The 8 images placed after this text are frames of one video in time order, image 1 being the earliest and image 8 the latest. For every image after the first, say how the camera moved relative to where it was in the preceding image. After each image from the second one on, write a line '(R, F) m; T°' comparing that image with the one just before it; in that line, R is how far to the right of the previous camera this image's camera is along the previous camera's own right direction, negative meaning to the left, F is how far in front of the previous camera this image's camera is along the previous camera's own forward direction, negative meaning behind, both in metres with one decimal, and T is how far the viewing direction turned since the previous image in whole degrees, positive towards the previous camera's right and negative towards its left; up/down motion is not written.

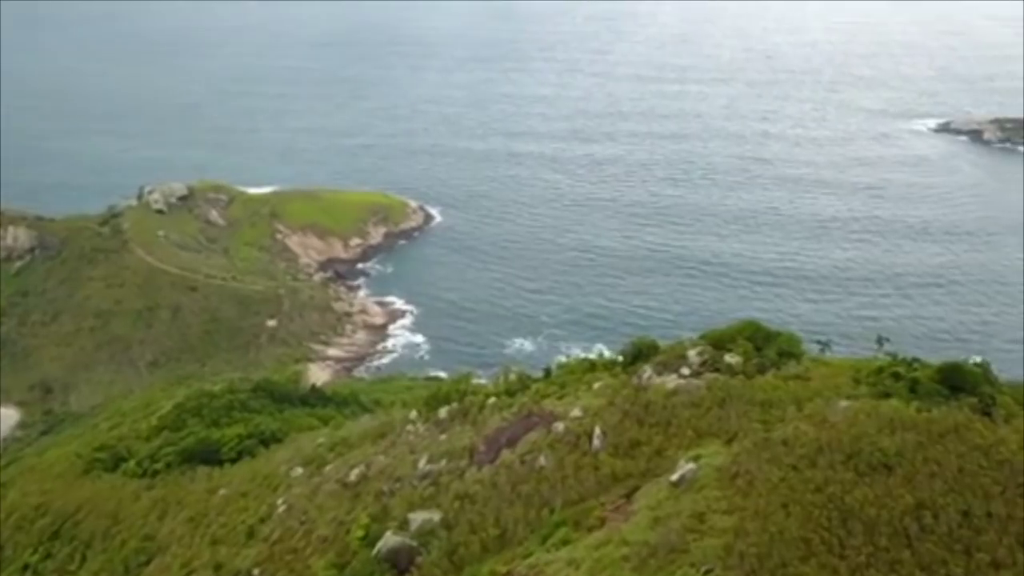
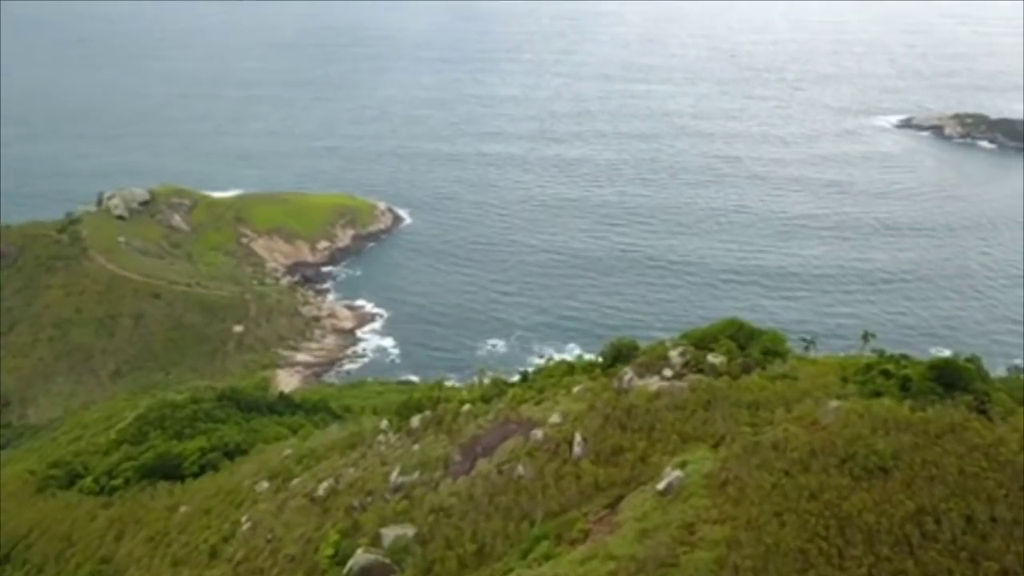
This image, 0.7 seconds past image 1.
(+2.1, +0.6) m; -4°
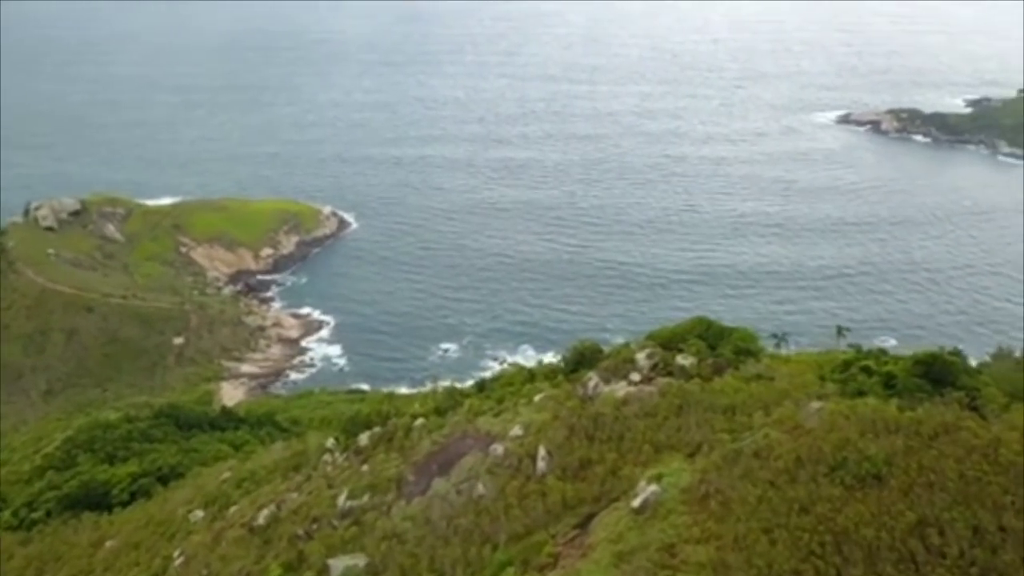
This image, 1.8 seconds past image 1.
(-0.1, +3.8) m; +2°
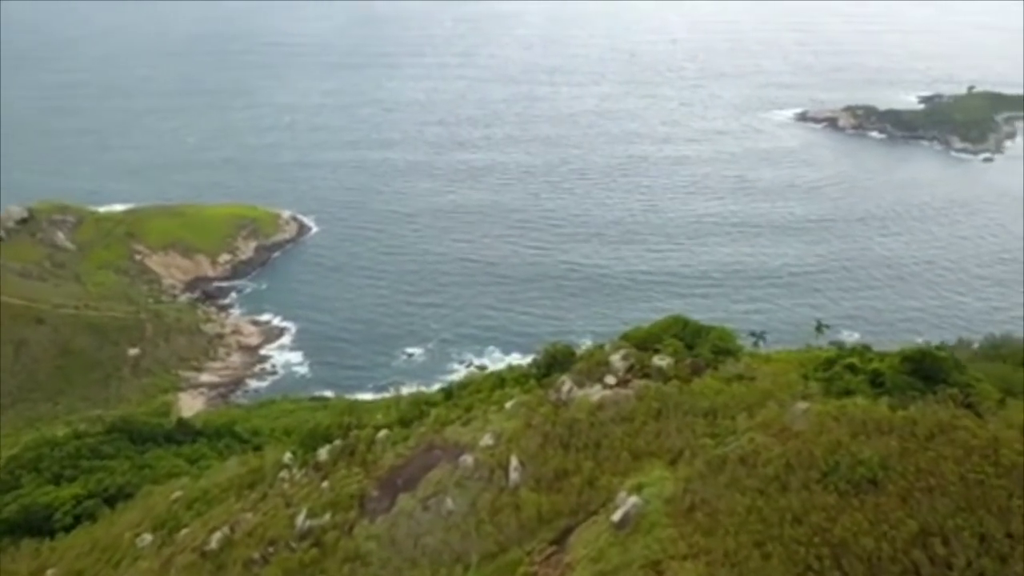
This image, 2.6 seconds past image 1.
(-0.1, +2.6) m; +2°
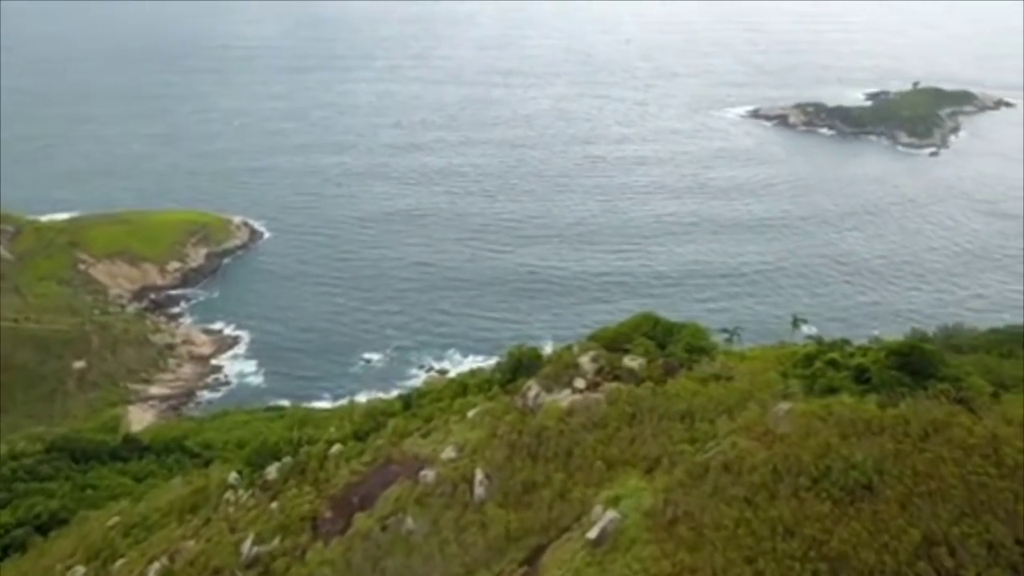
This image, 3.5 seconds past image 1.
(-0.1, +2.9) m; +2°
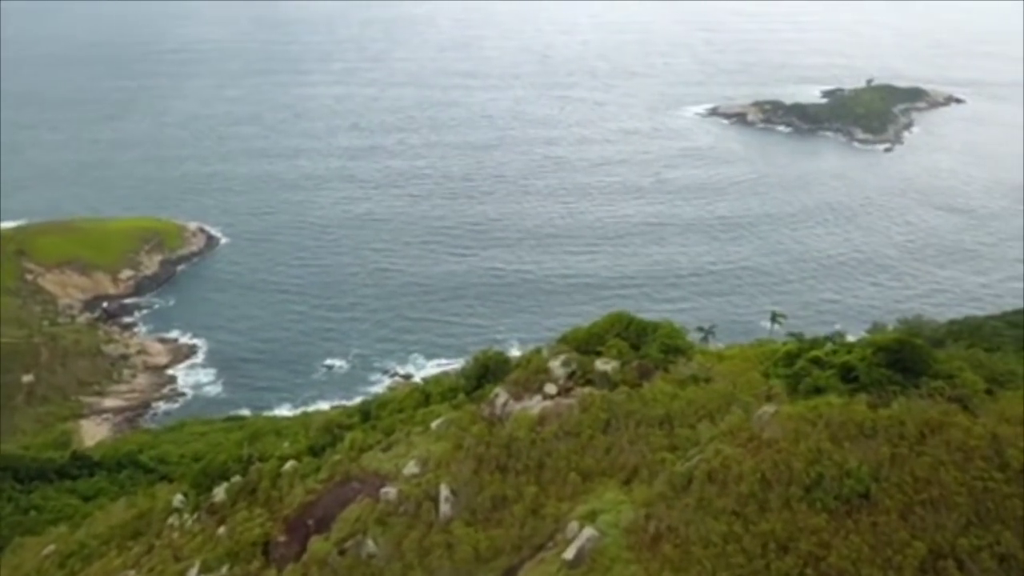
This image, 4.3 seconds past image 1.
(0.0, +2.6) m; +2°
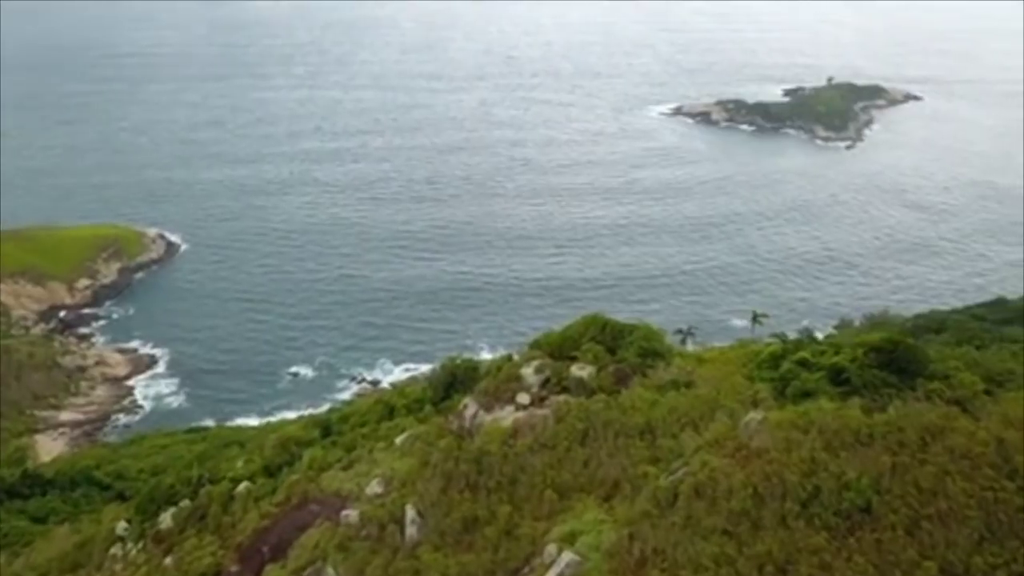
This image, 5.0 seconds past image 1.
(0.0, +2.5) m; +1°
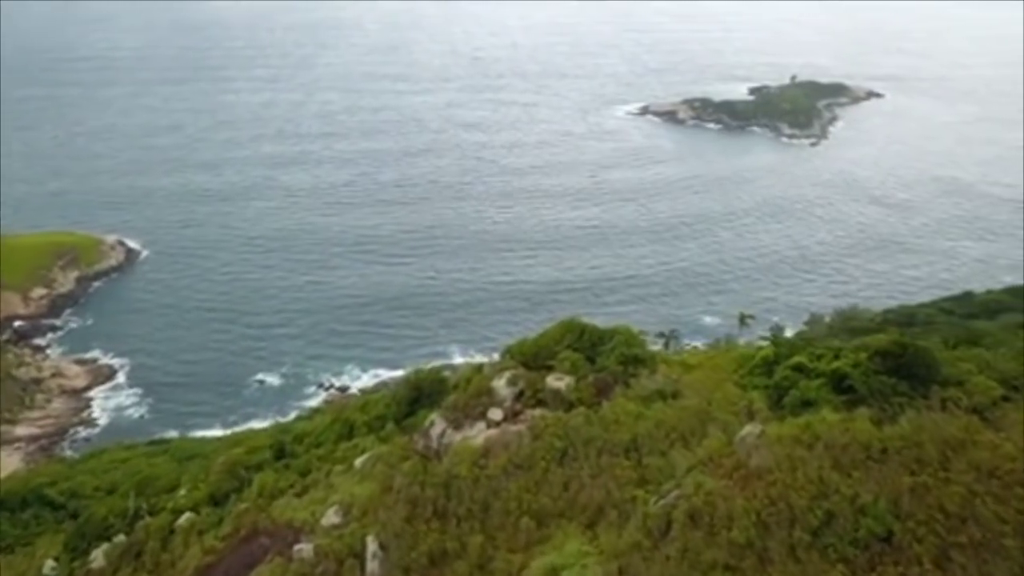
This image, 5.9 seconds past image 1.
(0.0, +3.3) m; +1°
